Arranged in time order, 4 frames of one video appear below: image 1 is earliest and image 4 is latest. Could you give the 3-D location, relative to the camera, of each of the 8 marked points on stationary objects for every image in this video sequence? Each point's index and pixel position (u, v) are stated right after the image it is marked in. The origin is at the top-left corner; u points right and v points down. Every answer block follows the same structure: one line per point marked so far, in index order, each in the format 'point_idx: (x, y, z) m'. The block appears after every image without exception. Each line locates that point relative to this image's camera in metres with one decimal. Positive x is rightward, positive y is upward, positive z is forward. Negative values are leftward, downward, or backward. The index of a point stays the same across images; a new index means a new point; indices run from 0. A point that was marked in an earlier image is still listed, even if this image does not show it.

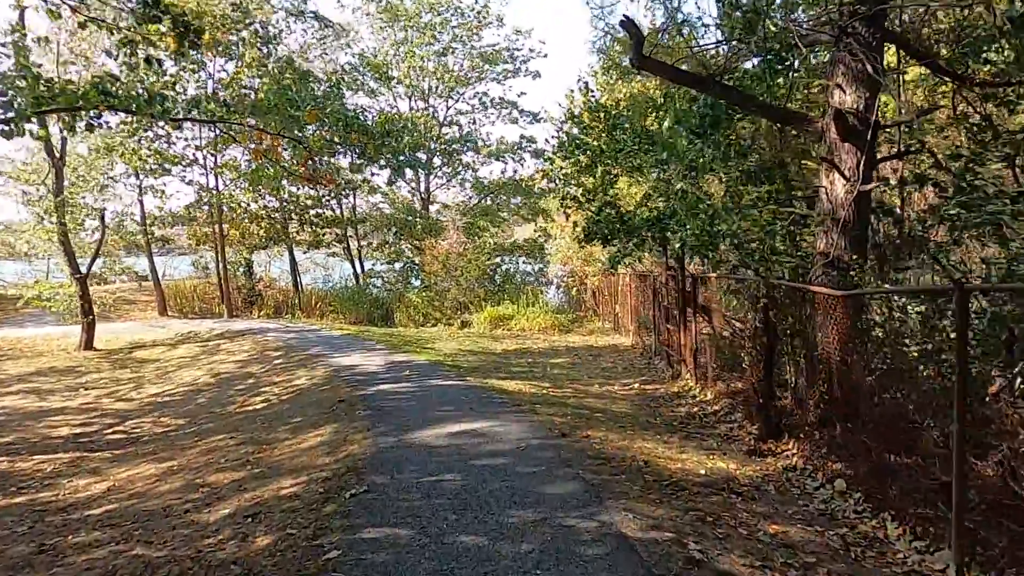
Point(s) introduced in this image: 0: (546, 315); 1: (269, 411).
0: (+0.8, -0.6, +16.8) m
1: (-2.8, -1.4, +7.8) m
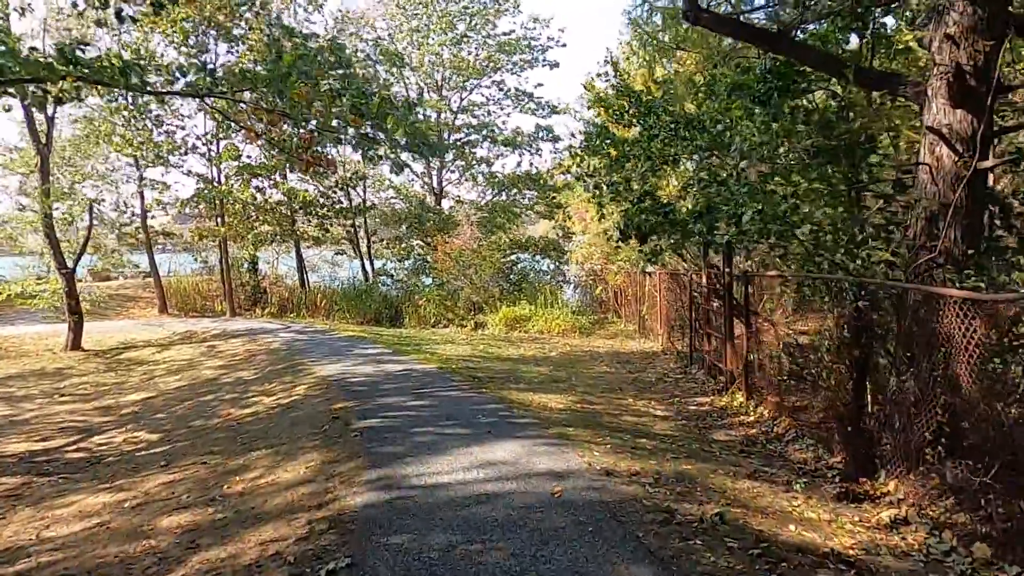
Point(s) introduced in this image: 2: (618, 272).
0: (+1.2, -0.6, +15.7) m
1: (-2.5, -1.4, +6.7) m
2: (+2.5, +0.4, +16.0) m
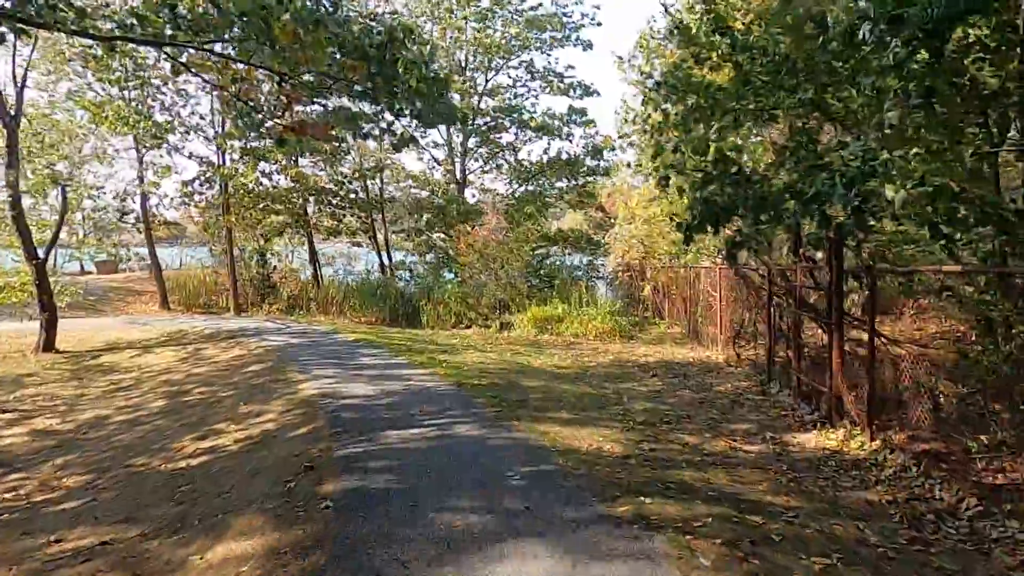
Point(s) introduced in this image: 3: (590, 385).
0: (+1.8, -0.6, +13.8) m
1: (-2.2, -1.3, +5.0) m
2: (+3.1, +0.4, +14.0) m
3: (+0.9, -1.1, +8.1) m
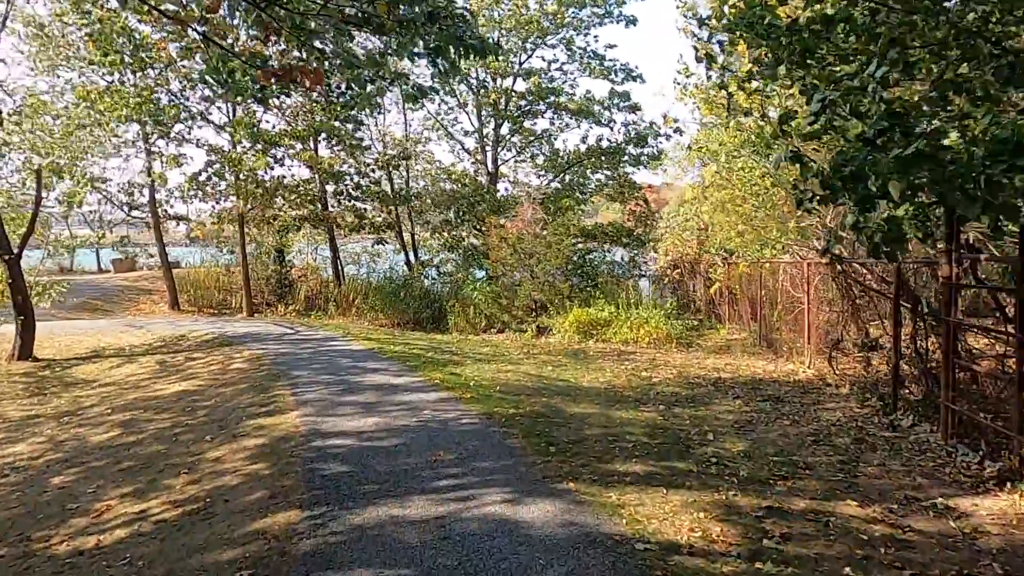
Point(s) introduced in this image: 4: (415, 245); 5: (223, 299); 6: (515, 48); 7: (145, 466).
0: (+2.5, -0.6, +11.9) m
1: (-1.9, -1.3, +3.3) m
2: (+3.8, +0.5, +12.1) m
3: (+1.3, -1.1, +6.3) m
4: (-2.7, +1.2, +18.6) m
5: (-7.8, -0.3, +18.6) m
6: (0.0, +6.6, +18.6) m
7: (-2.7, -1.3, +5.0) m
